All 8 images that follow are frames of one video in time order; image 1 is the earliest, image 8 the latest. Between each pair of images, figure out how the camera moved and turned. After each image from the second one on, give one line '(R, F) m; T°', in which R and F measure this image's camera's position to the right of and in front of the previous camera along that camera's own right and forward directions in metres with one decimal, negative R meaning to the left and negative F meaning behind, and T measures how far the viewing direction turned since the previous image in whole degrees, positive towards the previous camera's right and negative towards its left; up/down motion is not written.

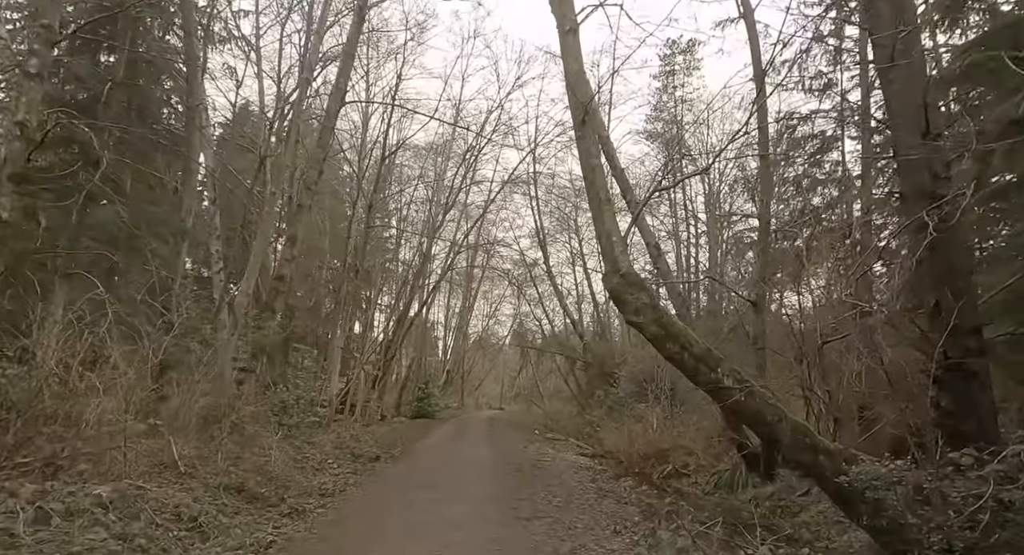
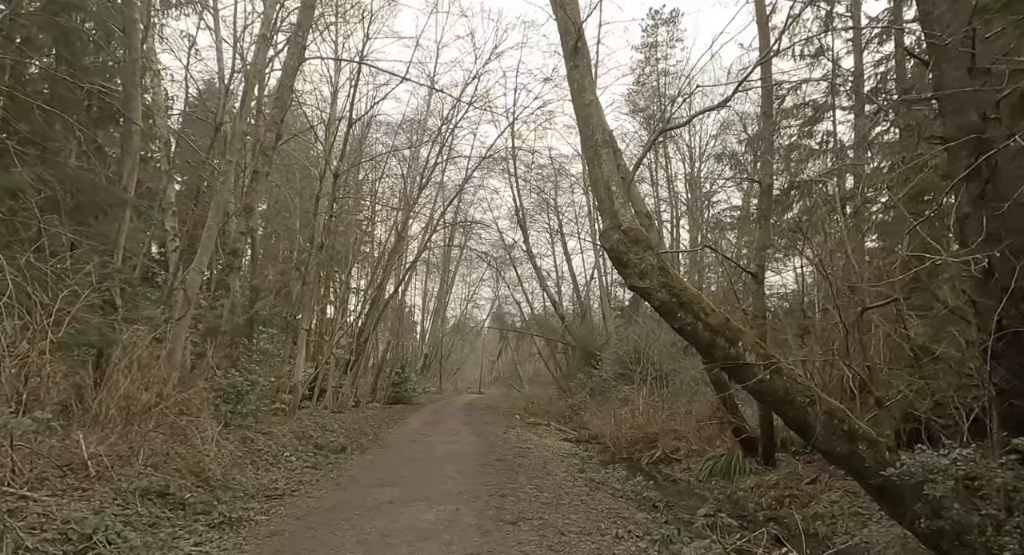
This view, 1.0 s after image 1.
(0.0, +1.2) m; +2°
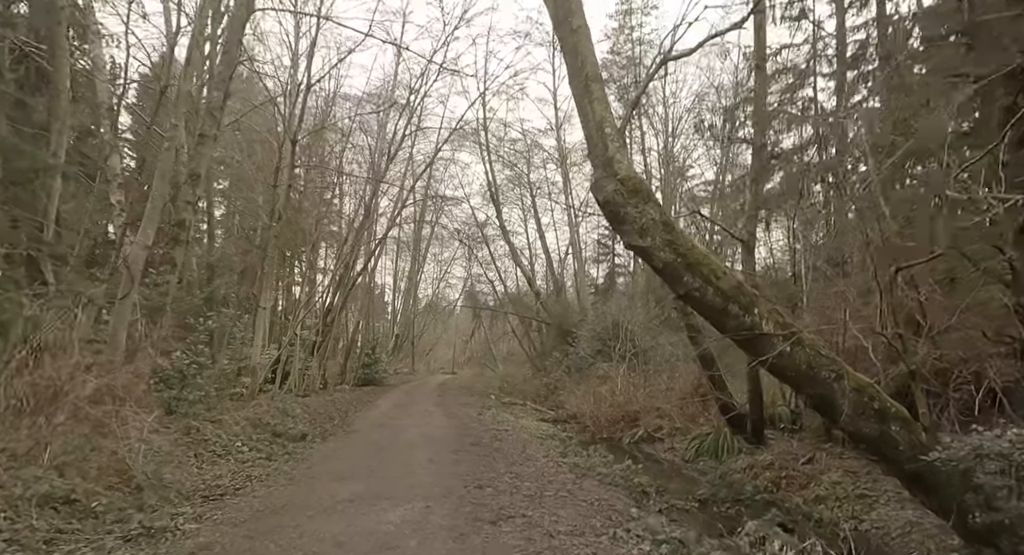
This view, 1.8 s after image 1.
(0.0, +0.9) m; +3°
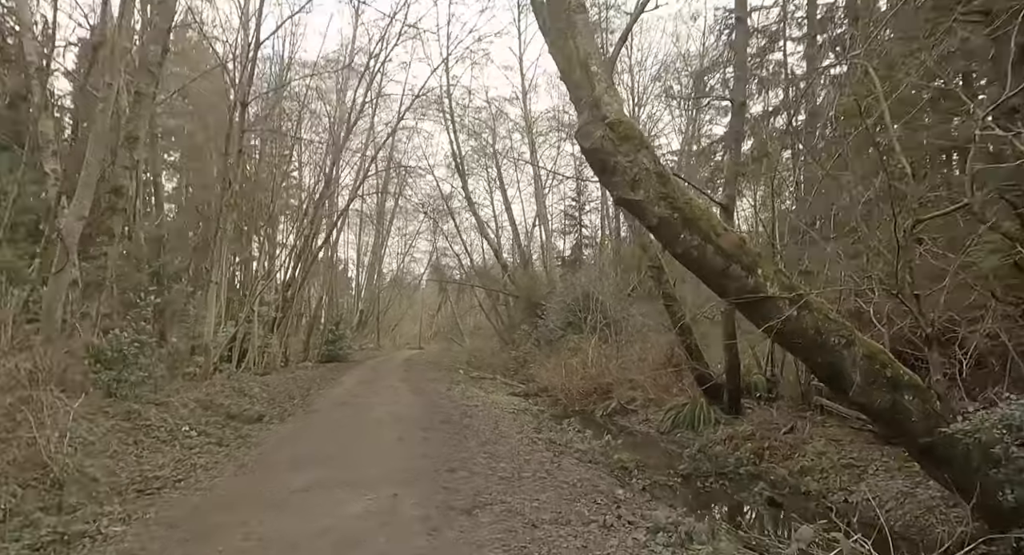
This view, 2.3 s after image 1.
(-0.1, +0.6) m; +3°
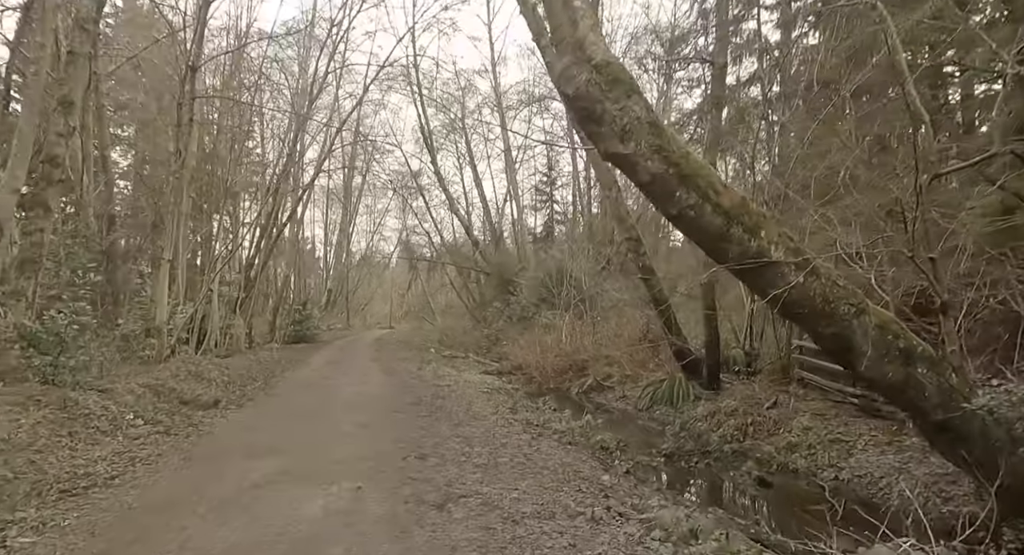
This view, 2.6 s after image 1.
(0.0, +0.5) m; +3°
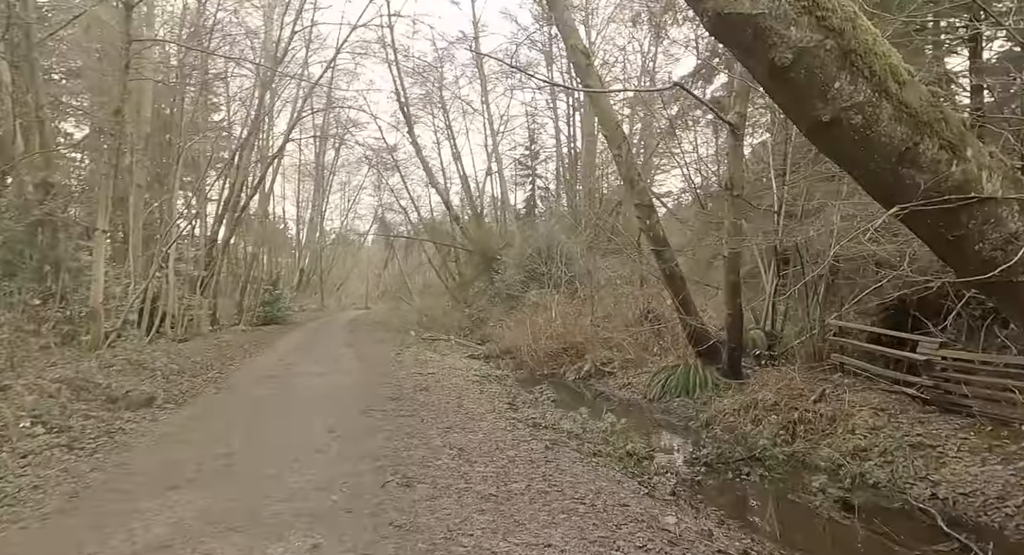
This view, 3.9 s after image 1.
(-0.3, +1.5) m; +2°
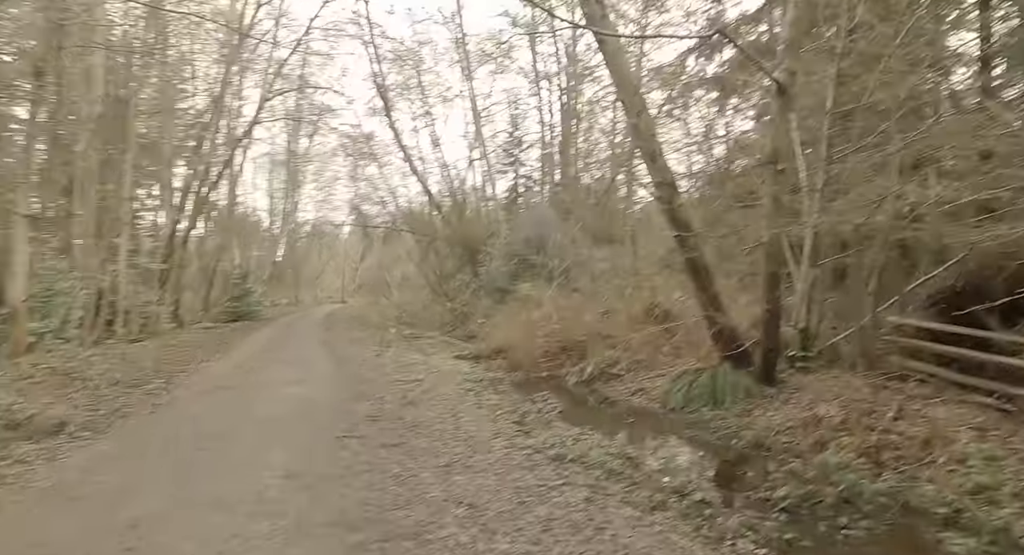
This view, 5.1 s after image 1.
(-0.3, +1.5) m; +2°
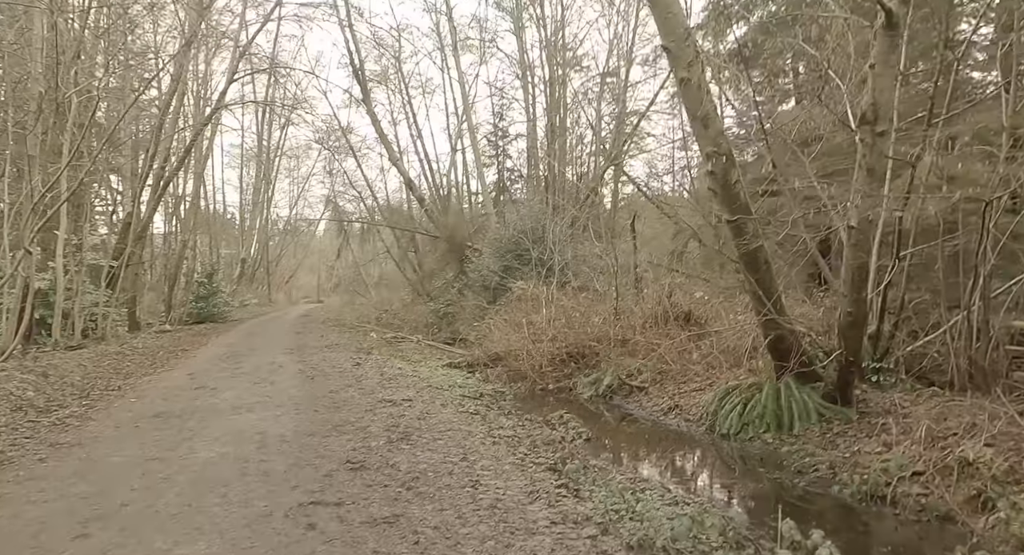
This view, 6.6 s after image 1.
(-0.4, +1.8) m; +2°
